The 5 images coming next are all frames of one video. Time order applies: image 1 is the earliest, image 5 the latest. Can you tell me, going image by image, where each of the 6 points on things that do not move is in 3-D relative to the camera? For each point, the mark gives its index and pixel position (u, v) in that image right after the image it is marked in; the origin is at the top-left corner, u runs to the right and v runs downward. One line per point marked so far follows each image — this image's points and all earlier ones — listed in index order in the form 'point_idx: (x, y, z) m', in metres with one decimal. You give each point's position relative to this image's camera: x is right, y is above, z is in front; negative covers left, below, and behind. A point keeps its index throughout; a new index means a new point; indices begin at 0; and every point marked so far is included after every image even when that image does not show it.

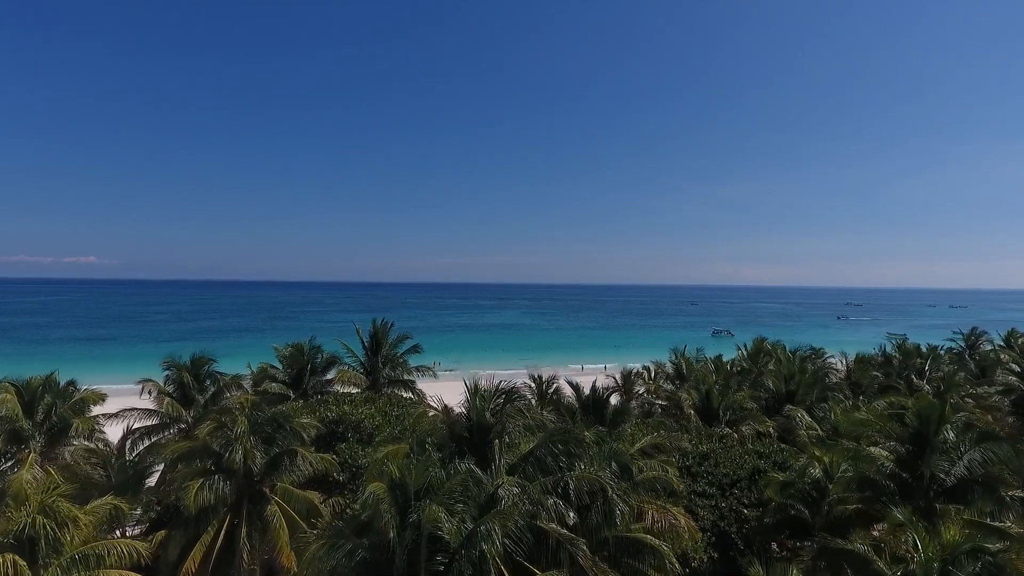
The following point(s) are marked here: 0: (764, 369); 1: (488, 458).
0: (+14.9, -4.8, +18.2) m
1: (-0.6, -4.4, +7.9) m
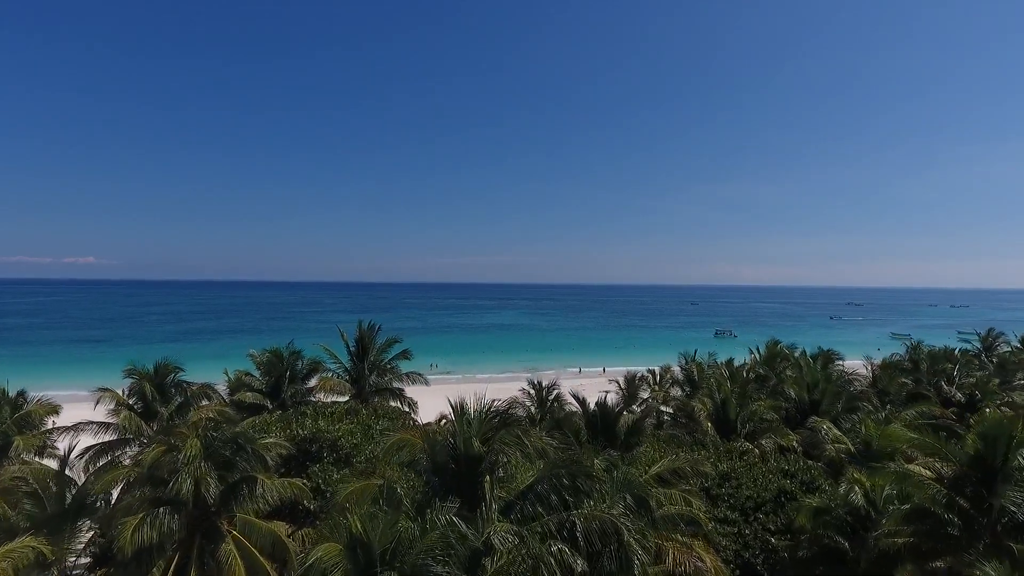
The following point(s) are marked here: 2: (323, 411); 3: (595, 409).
0: (+14.8, -4.8, +16.9) m
1: (-0.7, -4.4, +6.5) m
2: (-8.5, -5.5, +14.0) m
3: (+2.7, -4.0, +10.0) m
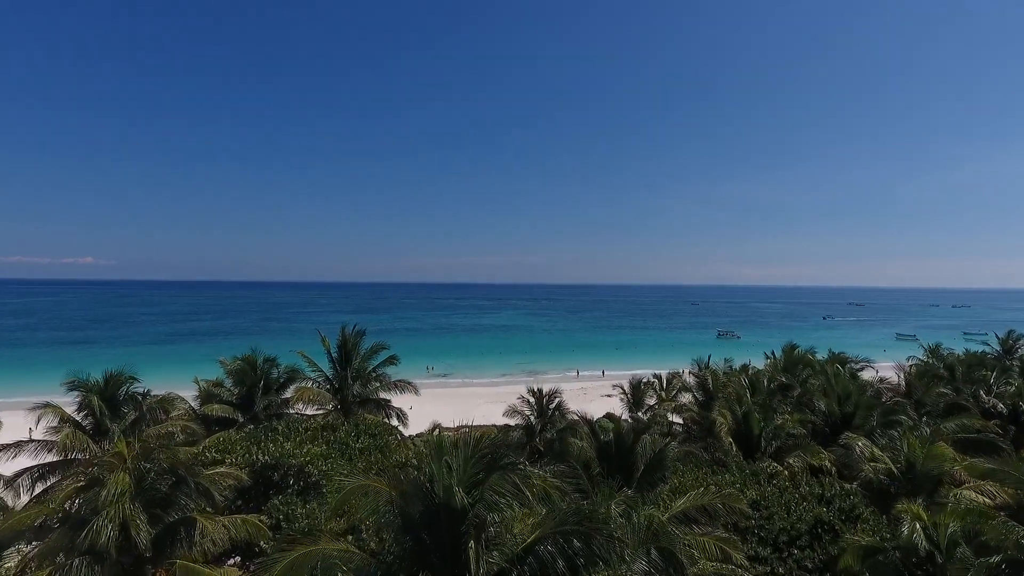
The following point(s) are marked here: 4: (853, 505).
0: (+14.7, -4.8, +15.4) m
1: (-0.8, -4.4, +5.0) m
2: (-8.6, -5.6, +12.4) m
3: (+2.6, -4.0, +8.5) m
4: (+11.4, -7.2, +10.3) m
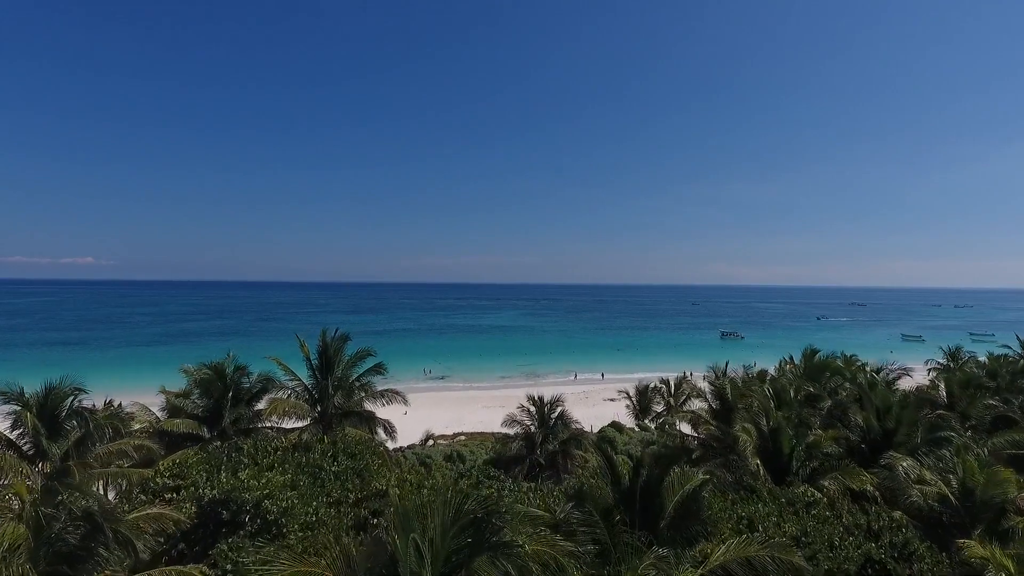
0: (+14.6, -4.8, +13.9) m
1: (-0.9, -4.4, +3.5) m
2: (-8.7, -5.6, +10.9) m
3: (+2.5, -4.0, +7.0) m
4: (+11.4, -7.2, +8.9) m
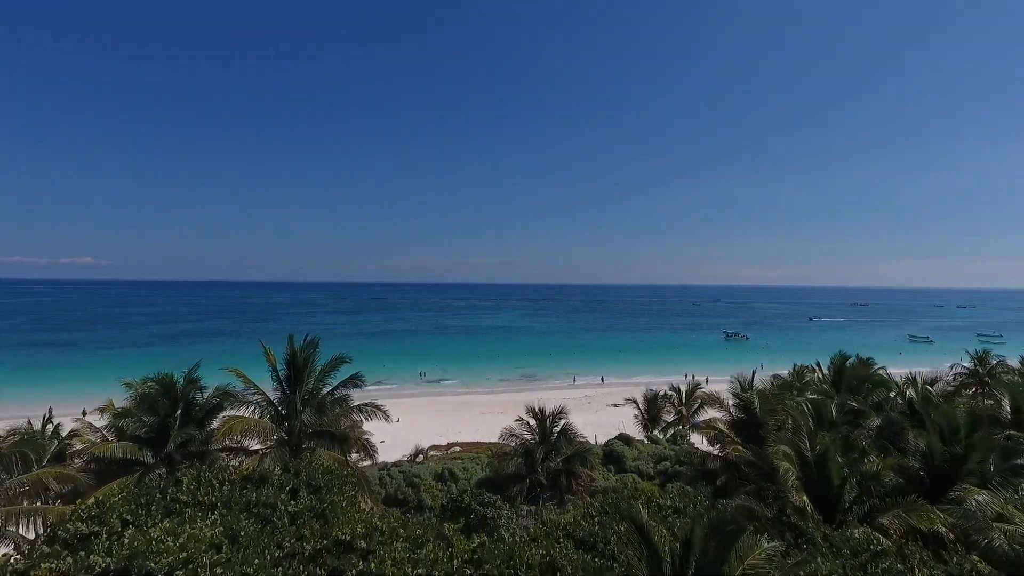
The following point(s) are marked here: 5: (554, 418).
0: (+14.5, -4.8, +12.1) m
1: (-1.0, -4.4, +1.6) m
2: (-8.8, -5.5, +9.1) m
3: (+2.5, -4.0, +5.2) m
4: (+11.3, -7.2, +7.0) m
5: (+2.4, -7.1, +16.8) m
